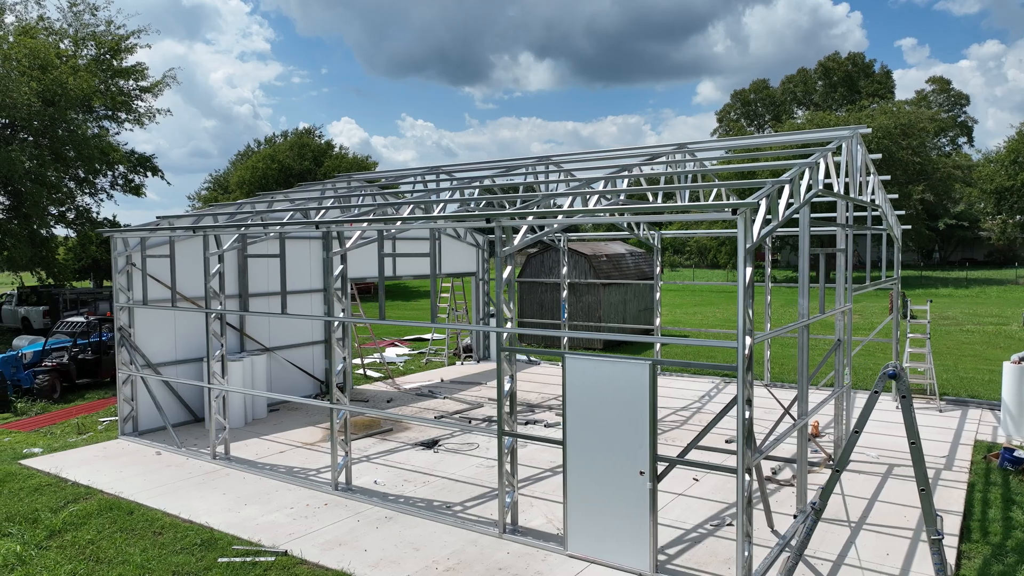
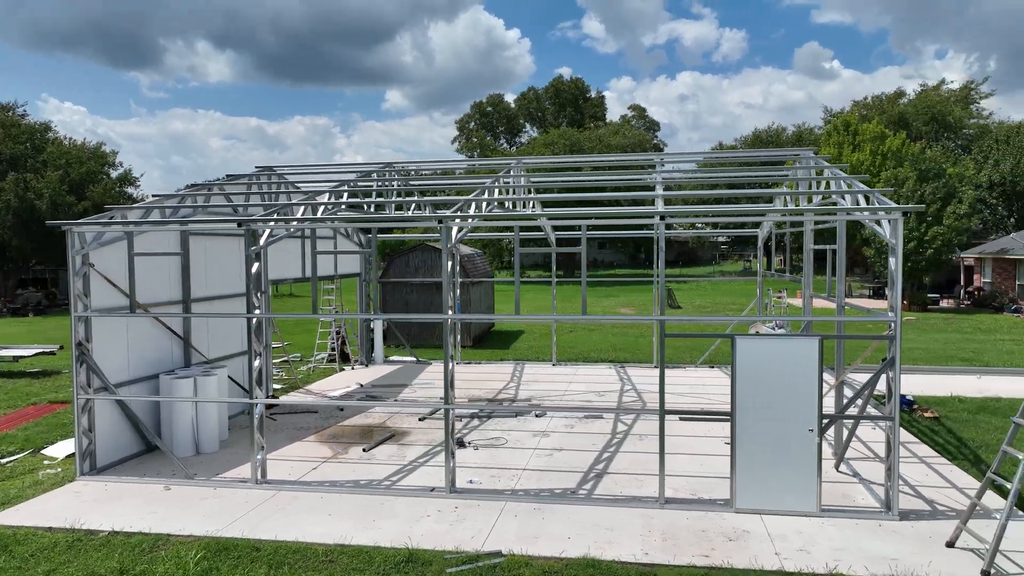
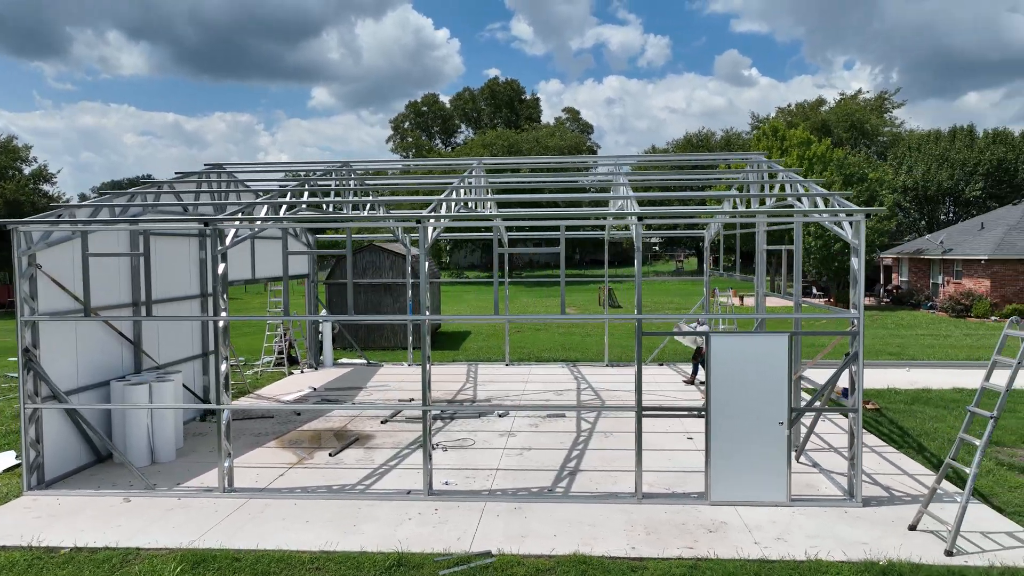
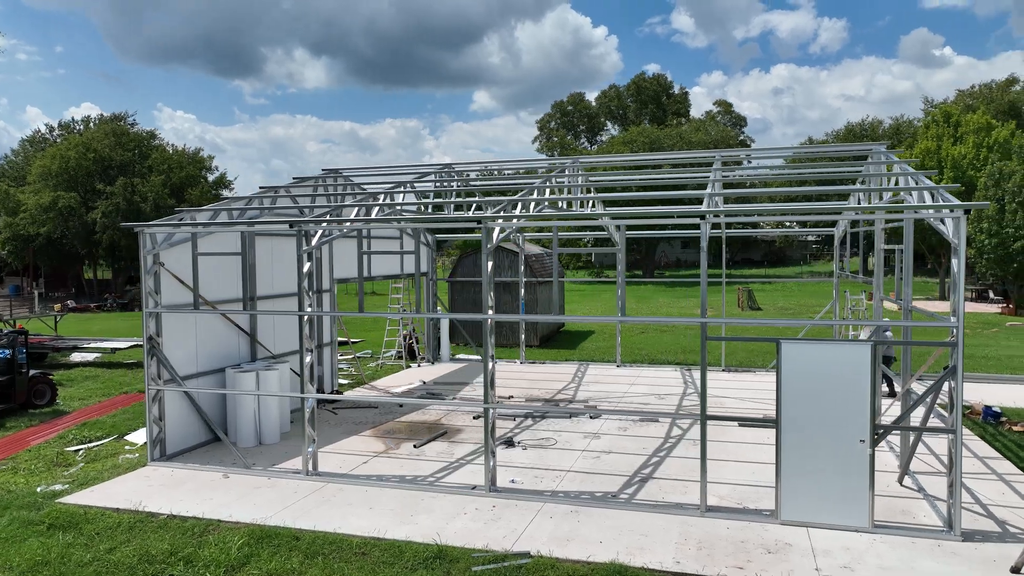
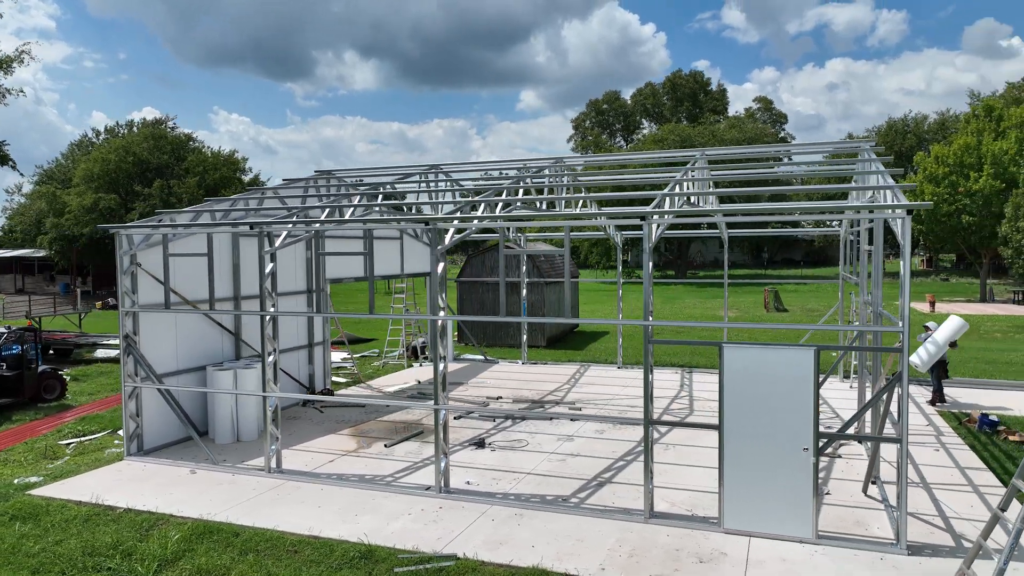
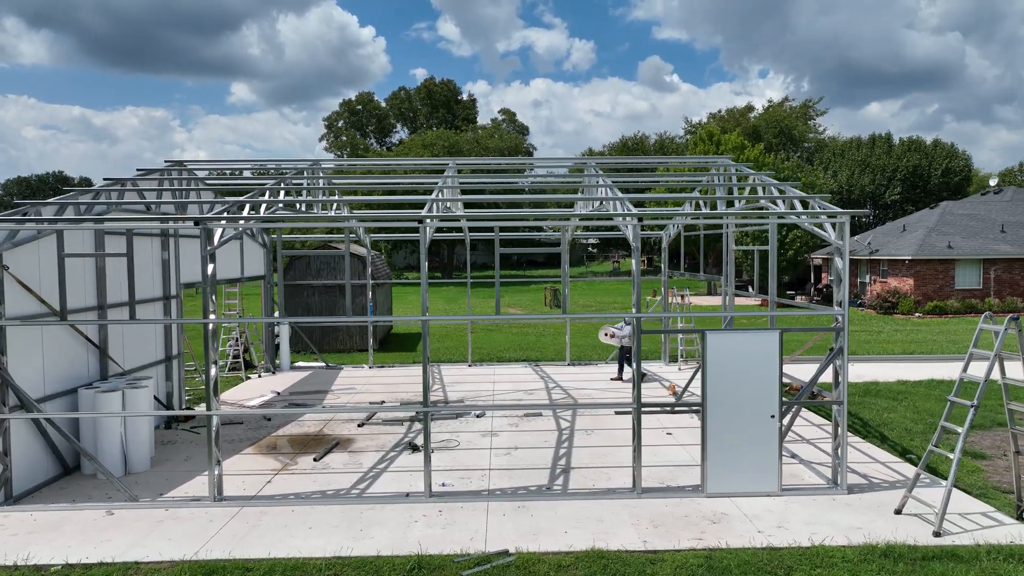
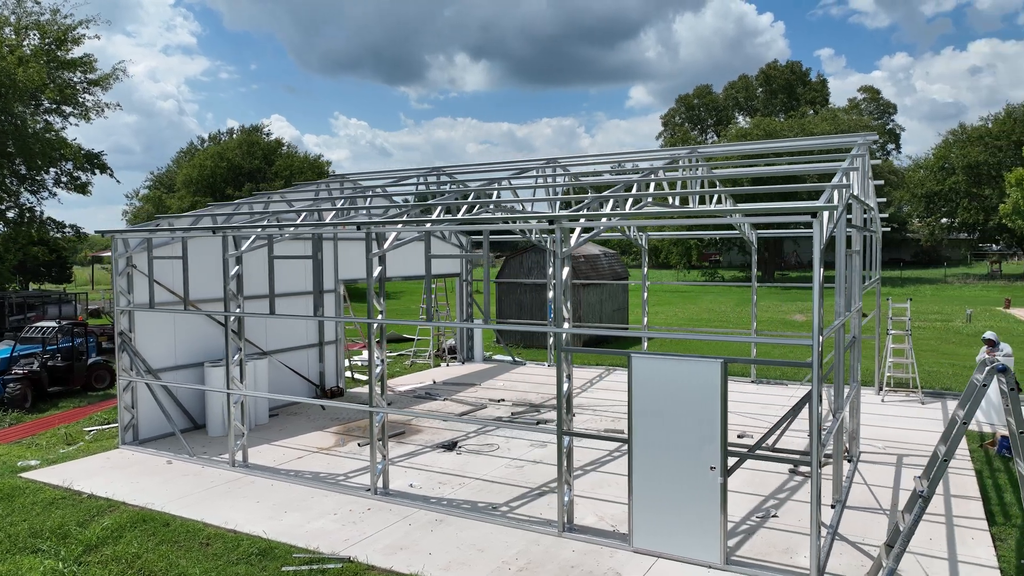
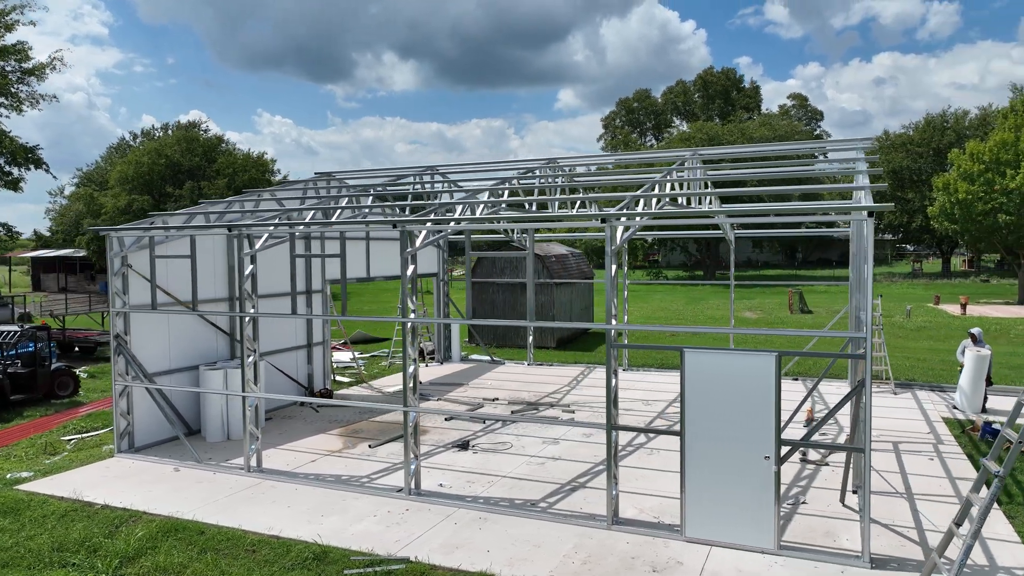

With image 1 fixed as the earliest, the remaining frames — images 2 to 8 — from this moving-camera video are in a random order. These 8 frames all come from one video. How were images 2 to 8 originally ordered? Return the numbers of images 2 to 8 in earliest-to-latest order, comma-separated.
7, 8, 5, 4, 2, 3, 6
